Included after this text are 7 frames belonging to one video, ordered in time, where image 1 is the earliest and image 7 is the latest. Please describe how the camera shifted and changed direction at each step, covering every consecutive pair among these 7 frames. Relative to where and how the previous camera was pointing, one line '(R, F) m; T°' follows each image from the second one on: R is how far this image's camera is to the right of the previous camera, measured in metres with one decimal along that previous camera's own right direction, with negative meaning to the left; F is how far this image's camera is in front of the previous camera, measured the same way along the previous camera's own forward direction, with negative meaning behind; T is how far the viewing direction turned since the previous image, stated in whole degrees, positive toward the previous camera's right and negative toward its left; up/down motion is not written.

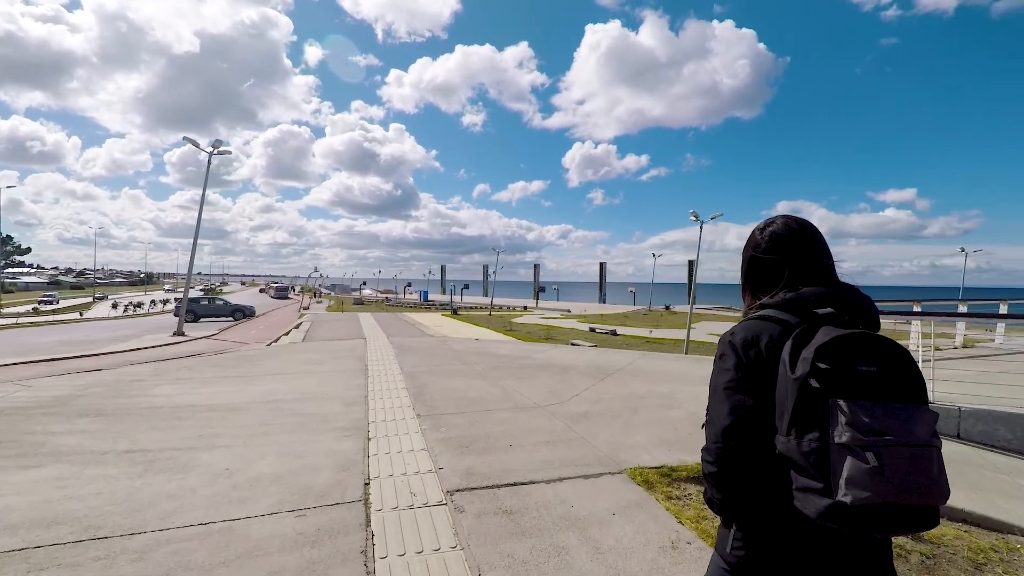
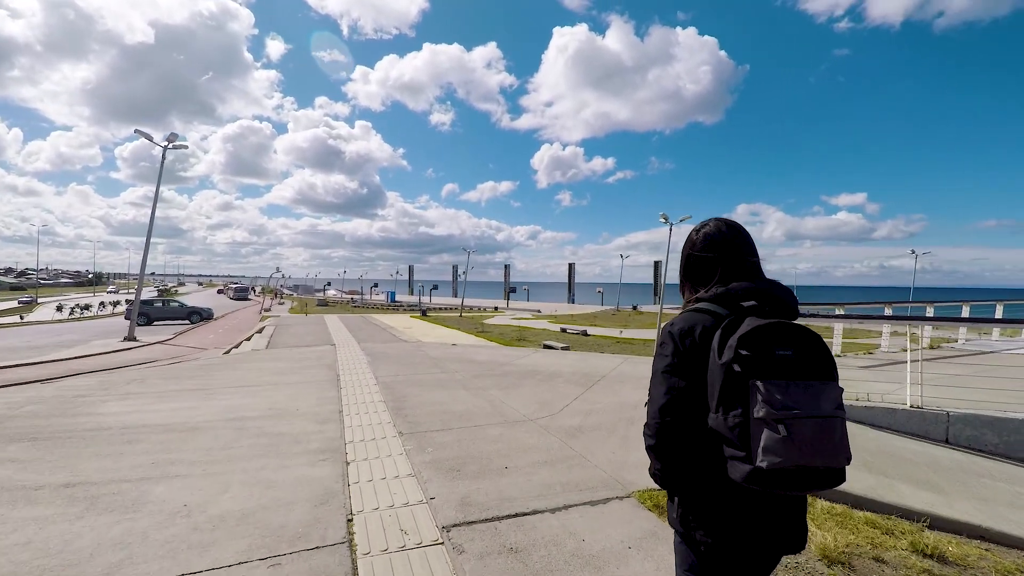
(-0.2, +0.3) m; +4°
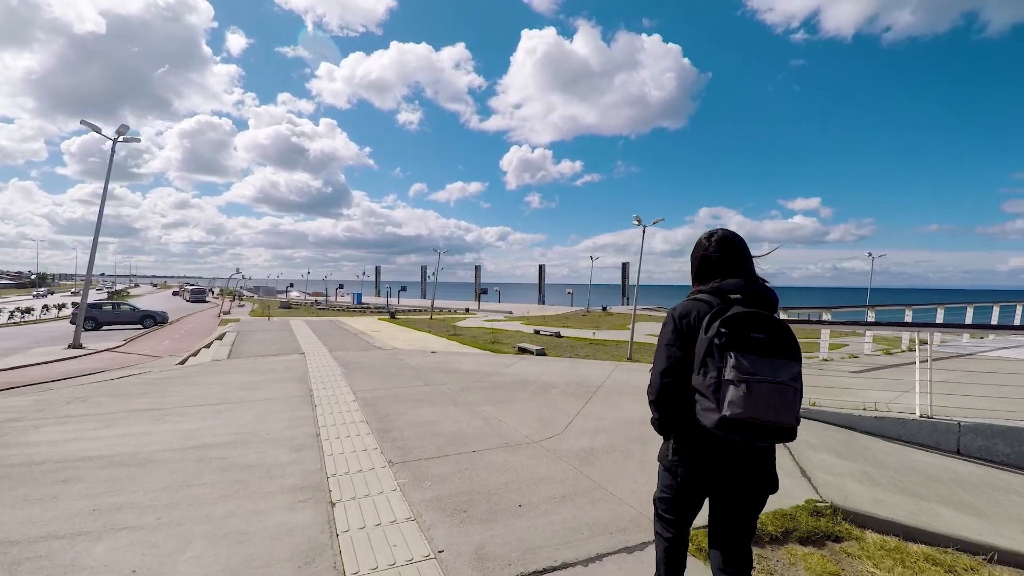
(-0.3, +0.5) m; +4°
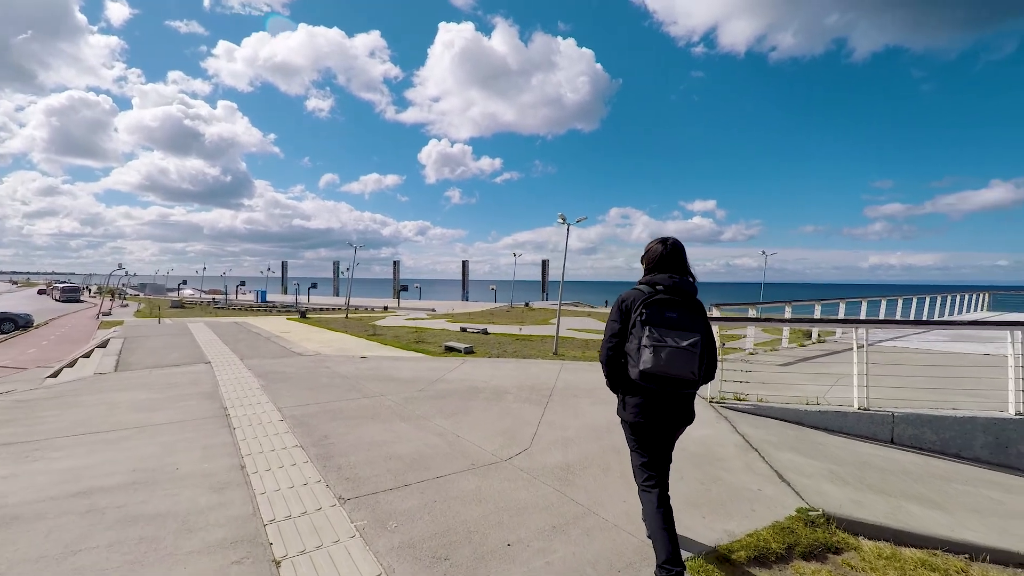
(-0.3, +0.5) m; +9°
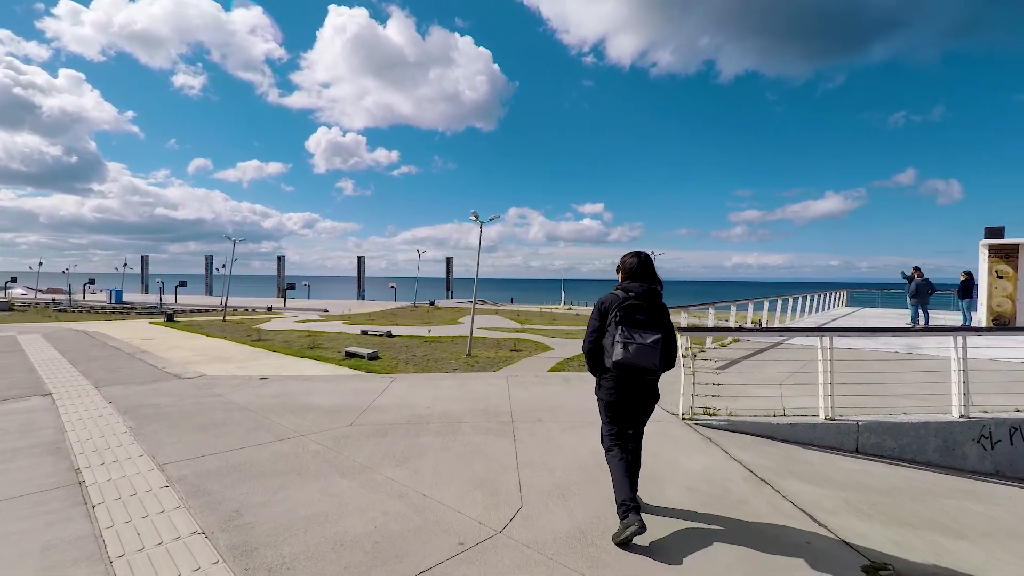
(-0.6, +0.9) m; +12°
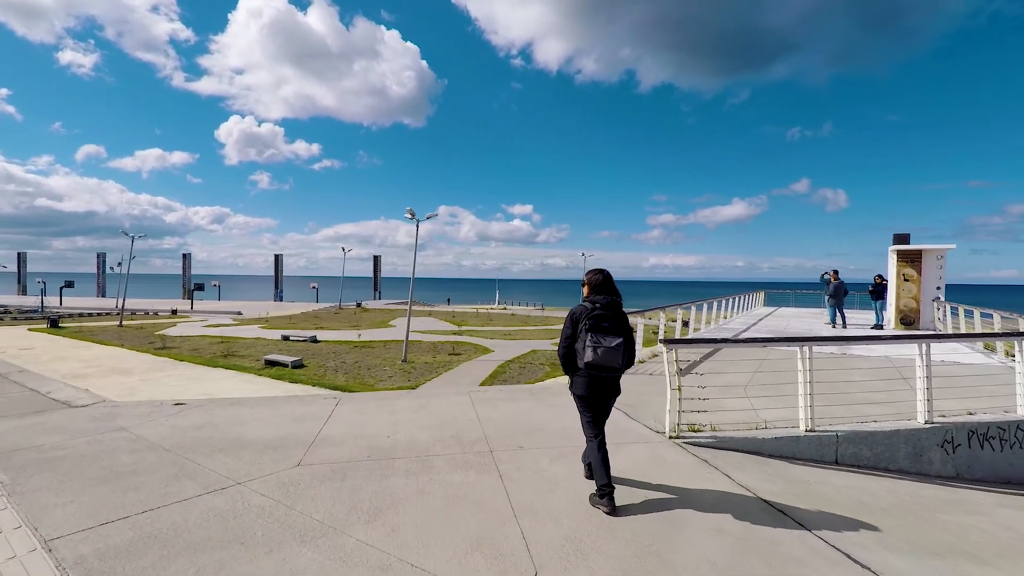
(-0.4, +0.6) m; +8°
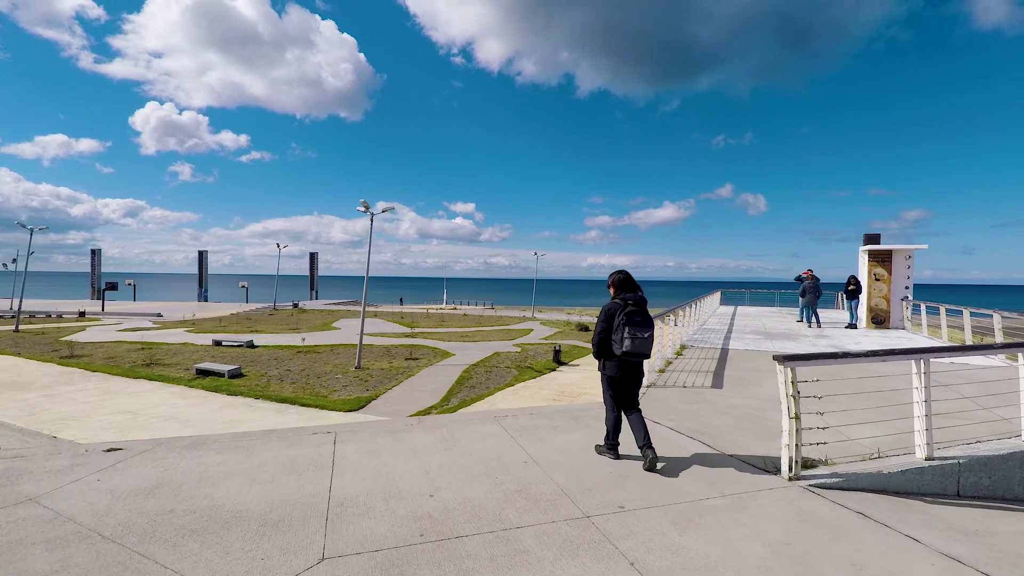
(-1.1, +1.3) m; +7°
